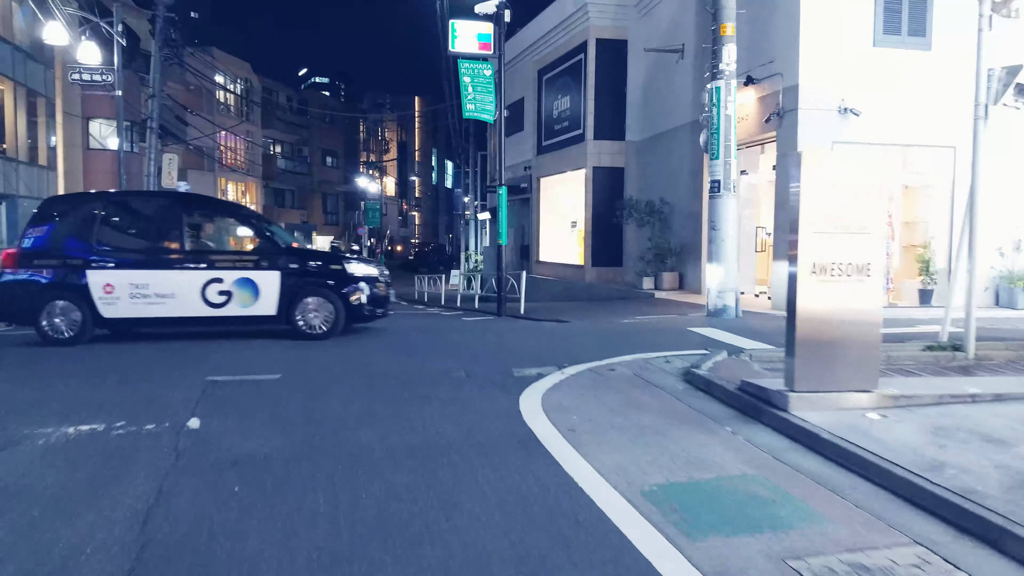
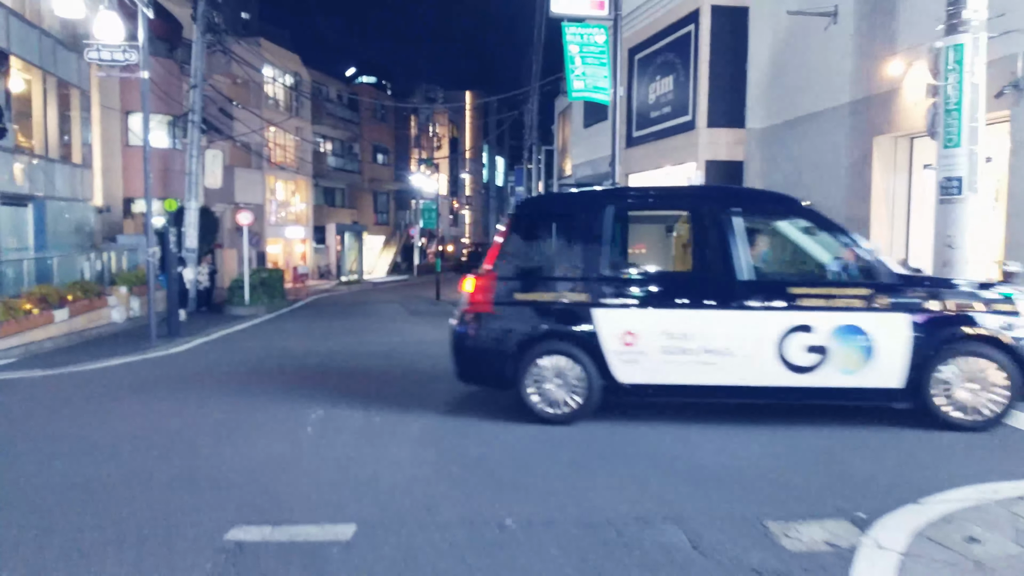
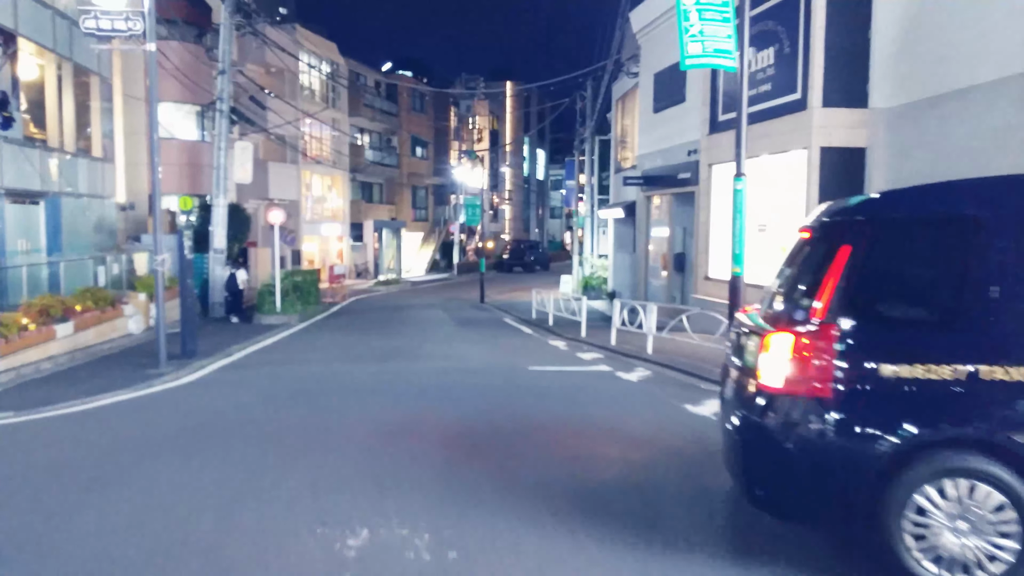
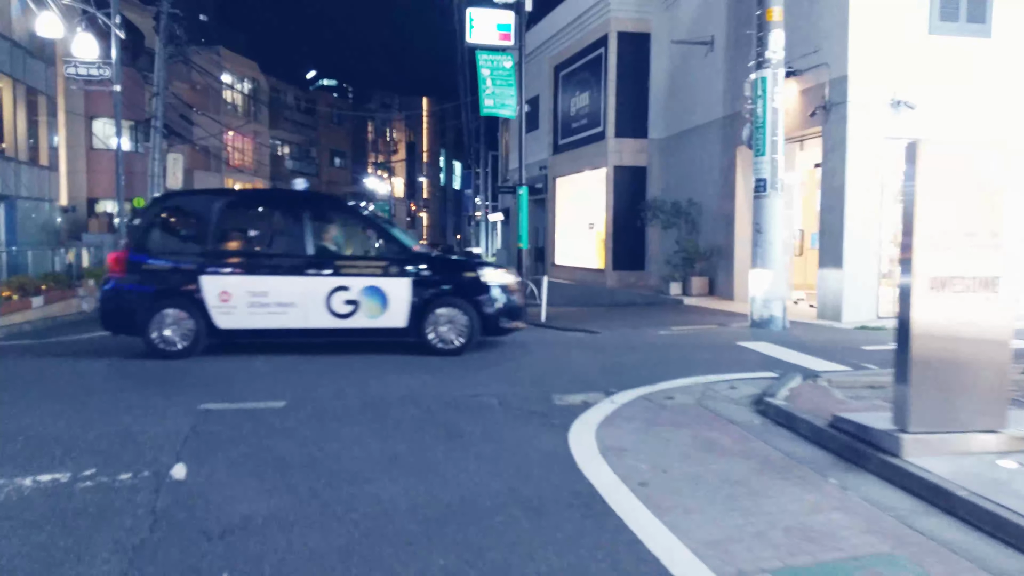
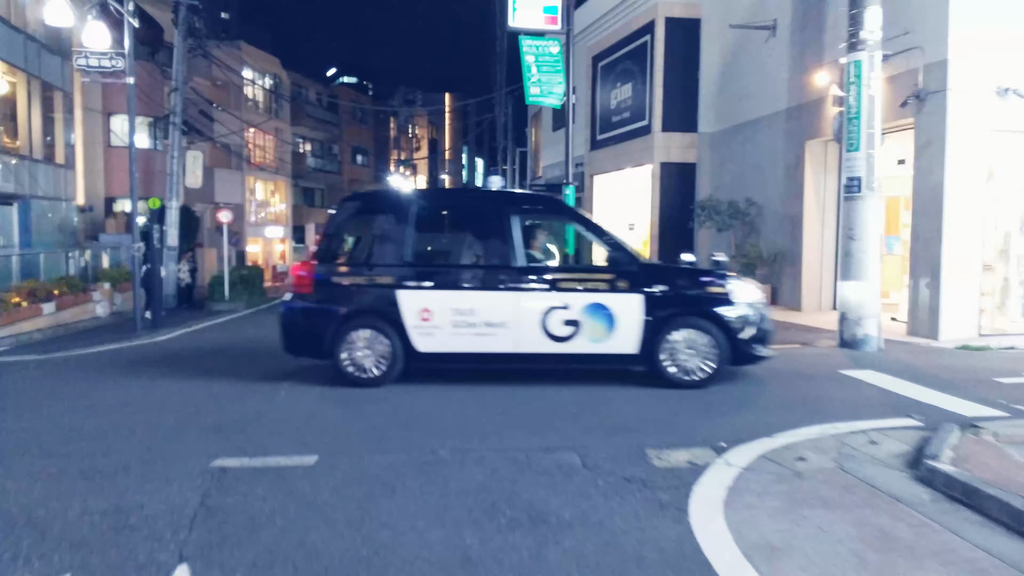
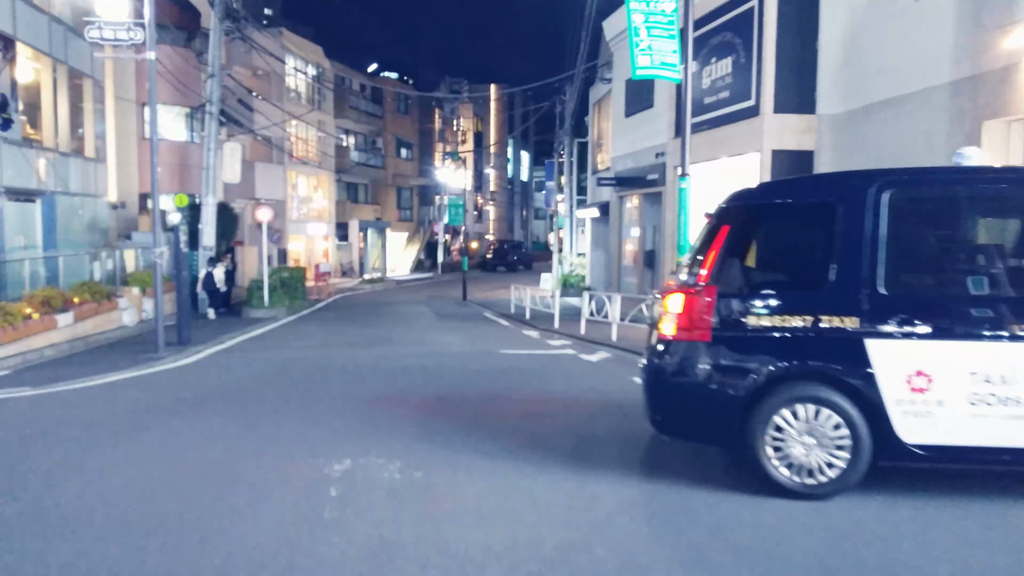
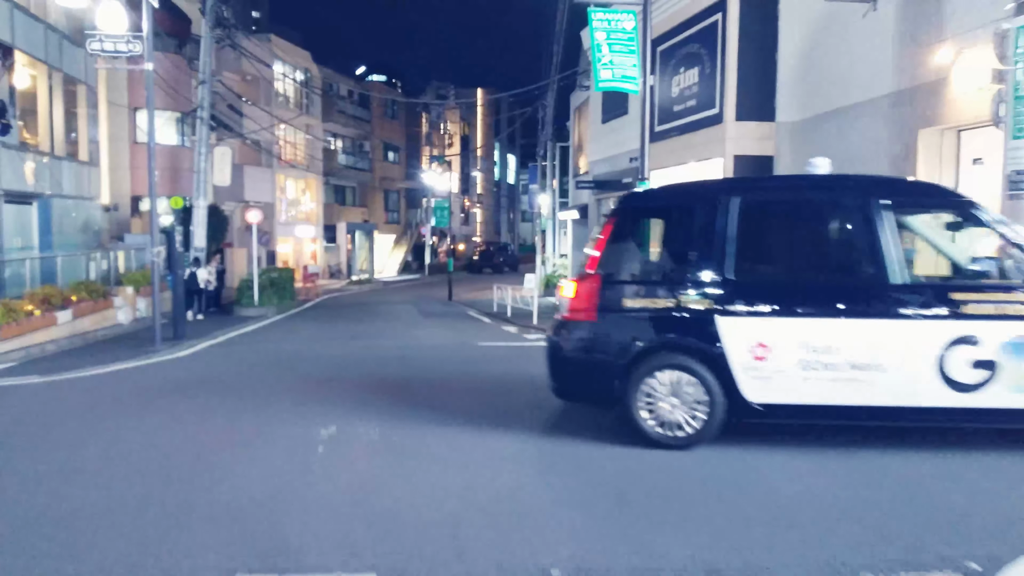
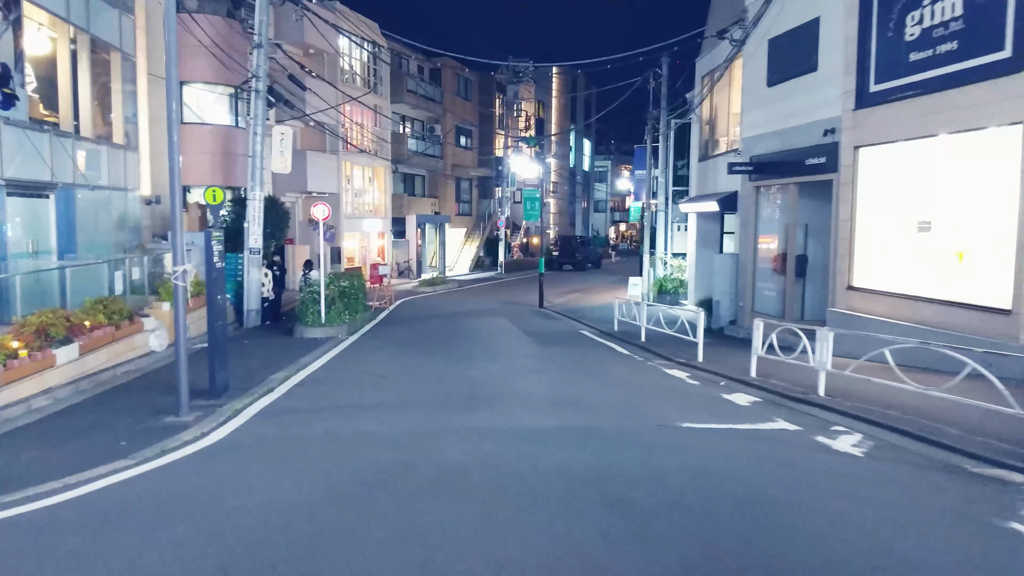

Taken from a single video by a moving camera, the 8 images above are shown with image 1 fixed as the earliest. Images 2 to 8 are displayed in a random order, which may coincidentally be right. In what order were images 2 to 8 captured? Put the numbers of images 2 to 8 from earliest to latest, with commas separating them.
4, 5, 2, 7, 6, 3, 8
